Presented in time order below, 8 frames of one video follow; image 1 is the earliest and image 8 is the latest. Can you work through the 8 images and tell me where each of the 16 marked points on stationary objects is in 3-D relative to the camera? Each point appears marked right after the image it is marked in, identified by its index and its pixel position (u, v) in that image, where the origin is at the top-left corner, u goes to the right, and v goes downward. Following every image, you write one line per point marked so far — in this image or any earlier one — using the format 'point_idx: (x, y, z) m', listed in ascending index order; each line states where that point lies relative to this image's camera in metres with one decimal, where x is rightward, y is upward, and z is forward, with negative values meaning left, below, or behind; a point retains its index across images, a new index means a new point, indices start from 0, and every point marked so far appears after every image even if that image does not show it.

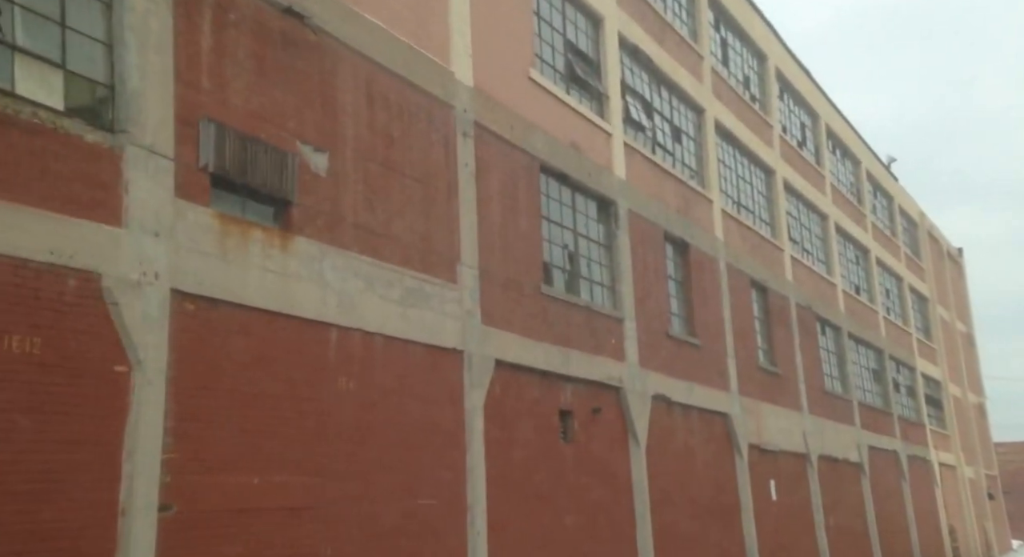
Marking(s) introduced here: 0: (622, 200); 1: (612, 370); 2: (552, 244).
0: (+1.7, +1.2, +15.2) m
1: (+1.4, -1.3, +14.0) m
2: (+0.5, +0.5, +13.0) m
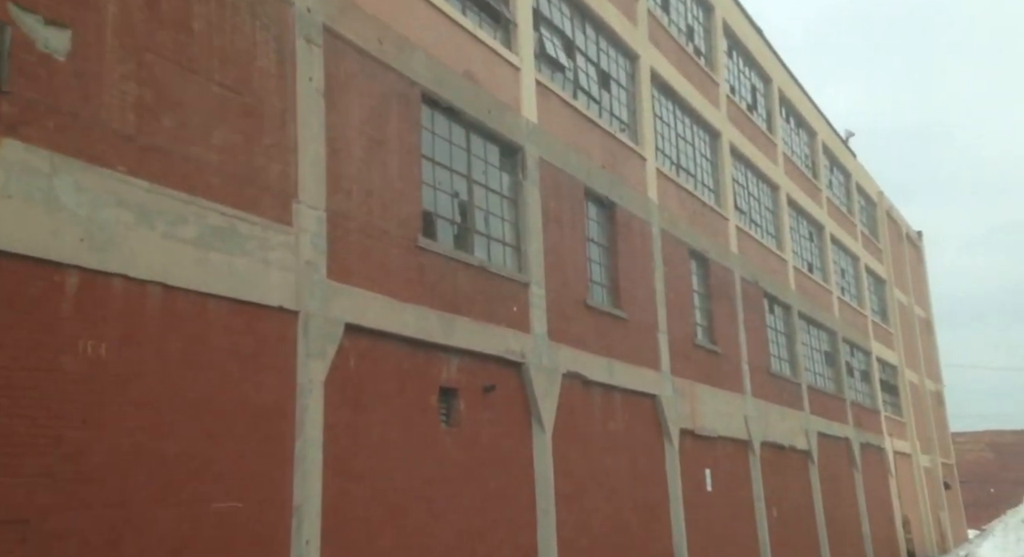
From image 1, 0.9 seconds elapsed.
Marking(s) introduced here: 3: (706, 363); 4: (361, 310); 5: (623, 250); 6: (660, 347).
0: (+0.3, +1.8, +13.1) m
1: (0.0, -0.8, +12.0) m
2: (-0.8, +1.0, +10.9) m
3: (+3.8, -1.7, +19.7) m
4: (-1.4, -0.3, +9.1) m
5: (+1.8, +0.5, +16.3) m
6: (+2.6, -1.2, +17.3) m
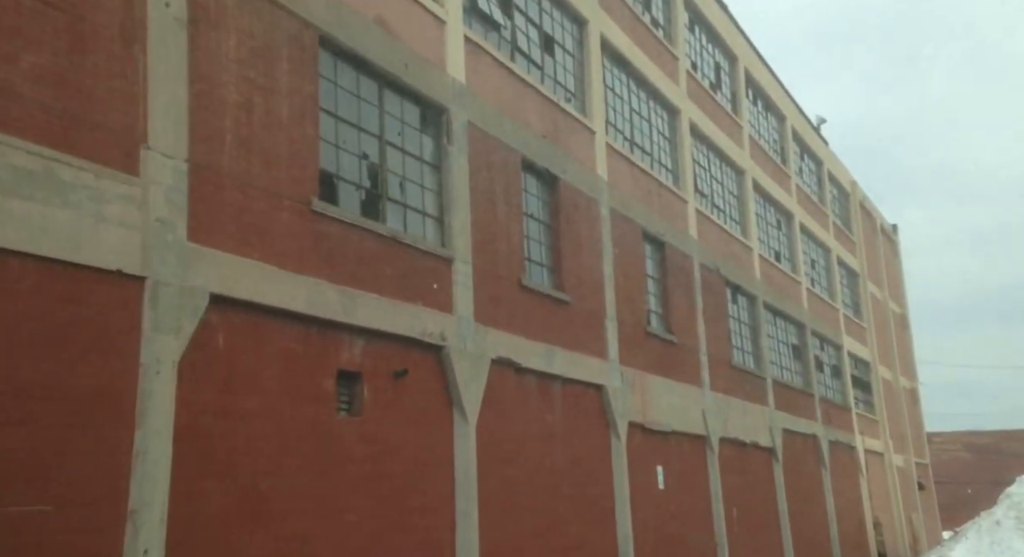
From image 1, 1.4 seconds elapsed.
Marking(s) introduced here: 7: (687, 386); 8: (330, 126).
0: (-0.6, +2.1, +11.9) m
1: (-0.9, -0.5, +10.7) m
2: (-1.7, +1.3, +9.6) m
3: (+2.7, -1.4, +18.5) m
4: (-2.2, 0.0, +7.8) m
5: (+0.8, +0.7, +15.1) m
6: (+1.6, -0.9, +16.2) m
7: (+3.5, -2.2, +20.0) m
8: (-1.8, +1.5, +9.5) m
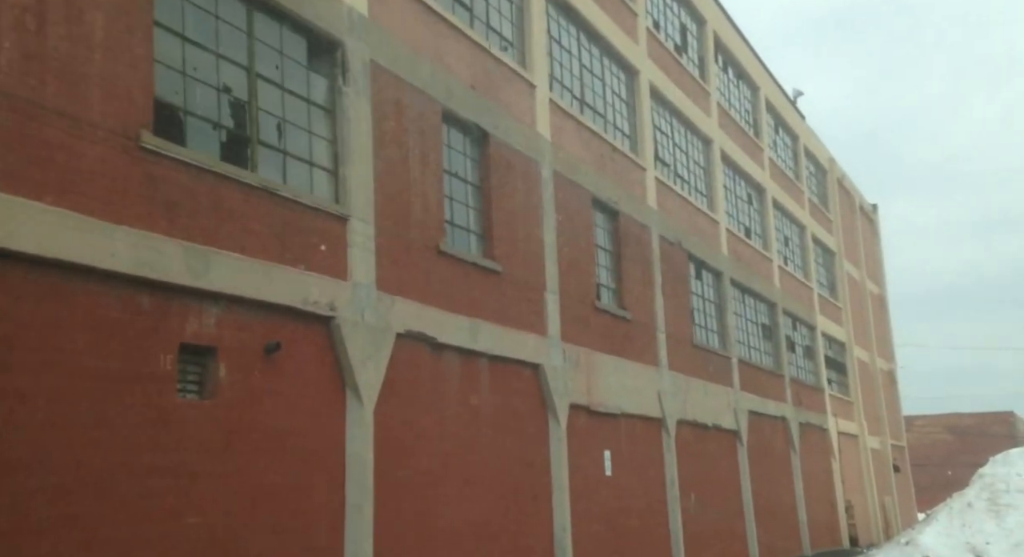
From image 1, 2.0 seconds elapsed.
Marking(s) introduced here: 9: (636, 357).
0: (-1.6, +2.5, +10.3) m
1: (-1.9, -0.1, +9.2) m
2: (-2.6, +1.6, +8.1) m
3: (+1.6, -0.9, +17.1) m
4: (-3.1, +0.3, +6.2) m
5: (-0.2, +1.2, +13.5) m
6: (+0.5, -0.4, +14.7) m
7: (+2.4, -1.7, +18.6) m
8: (-2.7, +1.9, +7.9) m
9: (+2.3, -1.5, +18.4) m
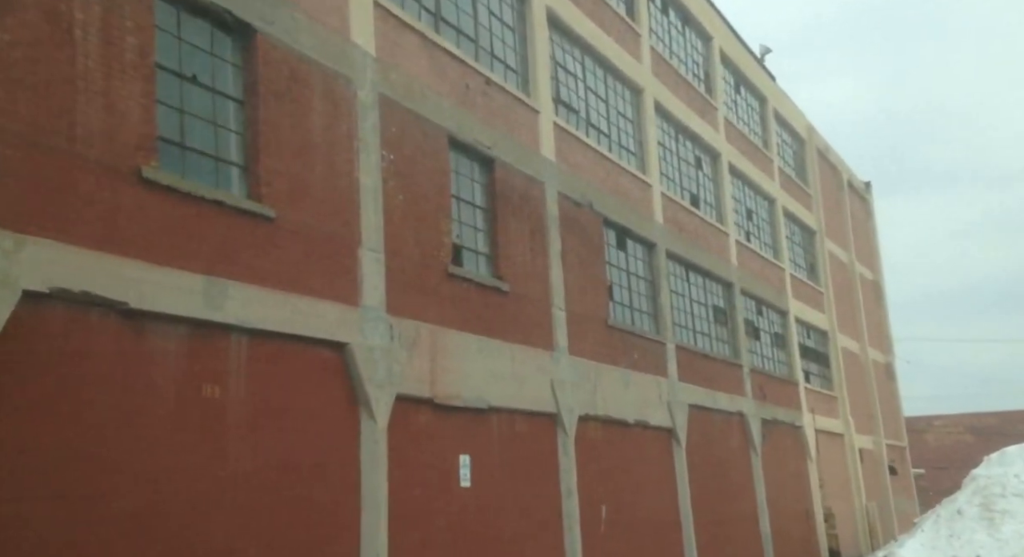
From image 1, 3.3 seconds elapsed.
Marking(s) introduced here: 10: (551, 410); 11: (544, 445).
0: (-3.9, +3.0, +6.7) m
1: (-4.2, +0.4, +5.7) m
2: (-5.0, +2.1, +4.5) m
3: (-0.6, -0.3, +13.5) m
4: (-5.5, +0.8, +2.7) m
5: (-2.5, +1.7, +10.0) m
6: (-1.8, +0.1, +11.1) m
7: (+0.2, -1.1, +15.0) m
8: (-5.0, +2.4, +4.4) m
9: (+0.1, -0.9, +14.8) m
10: (+0.5, -2.1, +15.3) m
11: (+0.5, -2.6, +15.2) m
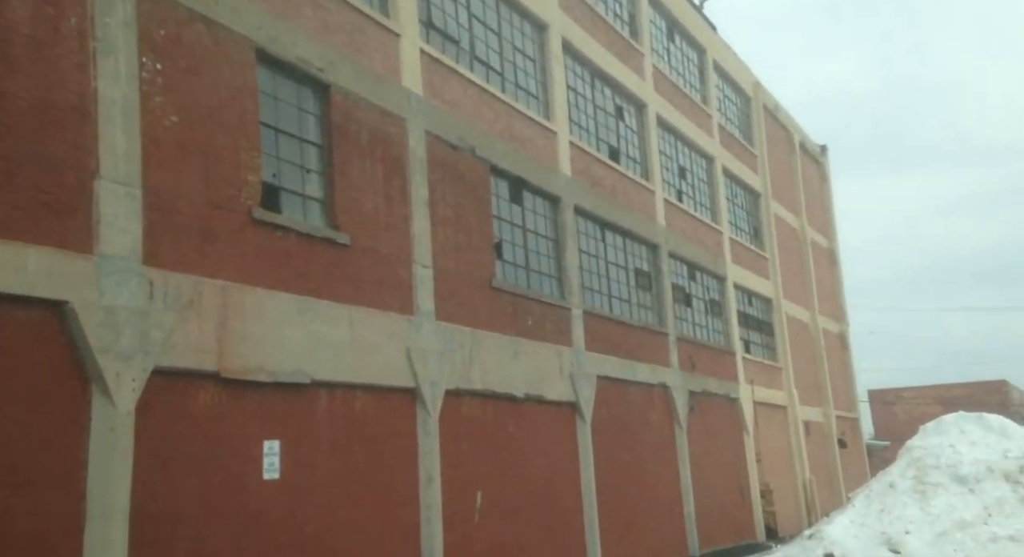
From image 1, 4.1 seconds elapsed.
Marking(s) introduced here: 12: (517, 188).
0: (-5.7, +3.4, +4.1) m
1: (-5.9, +0.8, +3.1) m
2: (-6.7, +2.5, +1.9) m
3: (-2.6, +0.3, +11.1) m
4: (-7.1, +1.1, +0.1) m
5: (-4.4, +2.2, +7.4) m
6: (-3.7, +0.6, +8.6) m
7: (-1.9, -0.4, +12.6) m
8: (-6.7, +2.7, +1.7) m
9: (-2.0, -0.3, +12.4) m
10: (-1.5, -1.4, +12.9) m
11: (-1.5, -2.0, +12.8) m
12: (0.0, +1.7, +17.8) m
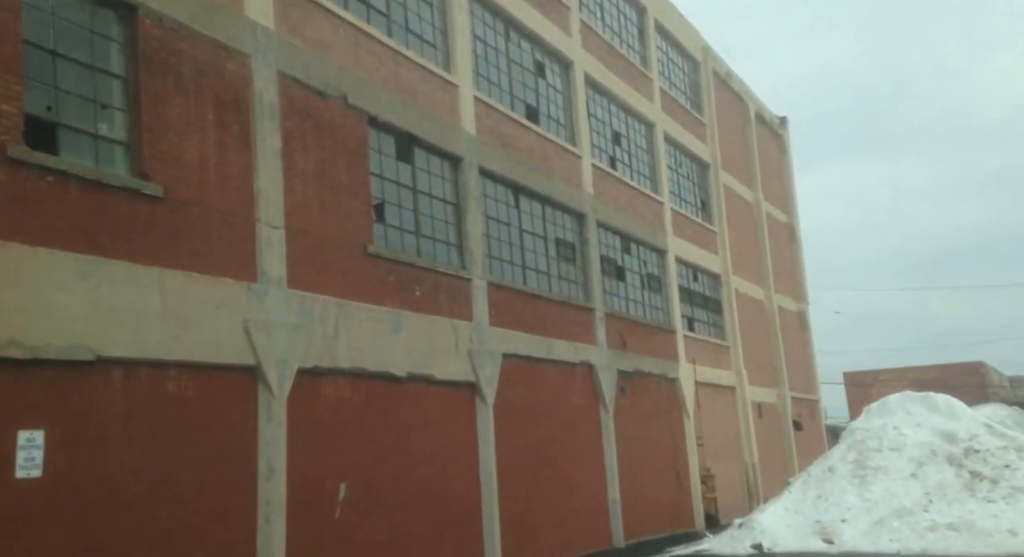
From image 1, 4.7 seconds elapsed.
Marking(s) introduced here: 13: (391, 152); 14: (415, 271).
0: (-7.2, +3.7, +2.0) m
1: (-7.4, +1.0, +1.1) m
2: (-8.1, +2.7, -0.2) m
3: (-4.3, +0.7, +9.1) m
4: (-8.5, +1.3, -2.0) m
5: (-6.0, +2.6, +5.4) m
6: (-5.3, +1.0, +6.7) m
7: (-3.6, 0.0, +10.7) m
8: (-8.2, +2.9, -0.4) m
9: (-3.7, +0.2, +10.5) m
10: (-3.3, -1.0, +11.0) m
11: (-3.3, -1.5, +11.0) m
12: (-1.8, +2.2, +15.9) m
13: (-2.0, +2.1, +15.8) m
14: (-1.6, +0.2, +15.9) m
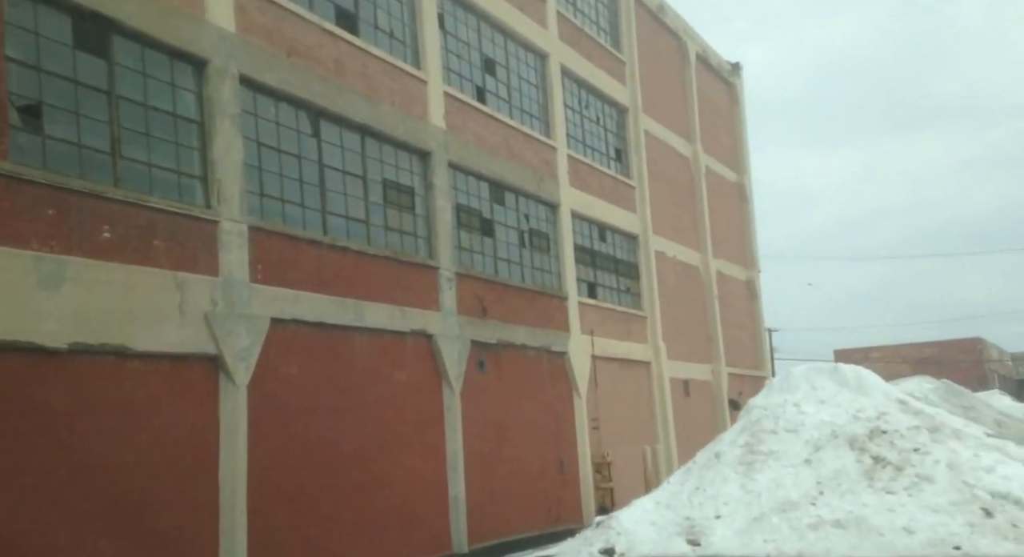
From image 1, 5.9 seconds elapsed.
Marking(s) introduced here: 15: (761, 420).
0: (-10.2, +4.1, -2.6) m
1: (-10.4, +1.4, -3.5) m
2: (-11.0, +3.1, -4.8) m
3: (-7.5, +1.3, +4.7) m
4: (-11.5, +1.6, -6.5) m
5: (-9.0, +3.1, +0.9) m
6: (-8.4, +1.5, +2.2) m
7: (-6.8, +0.6, +6.3) m
8: (-11.1, +3.3, -5.0) m
9: (-6.9, +0.8, +6.1) m
10: (-6.5, -0.3, +6.7) m
11: (-6.5, -0.9, +6.6) m
12: (-5.1, +3.0, +11.5) m
13: (-5.3, +2.9, +11.3) m
14: (-4.9, +0.9, +11.5) m
15: (+4.9, -3.1, +19.2) m
